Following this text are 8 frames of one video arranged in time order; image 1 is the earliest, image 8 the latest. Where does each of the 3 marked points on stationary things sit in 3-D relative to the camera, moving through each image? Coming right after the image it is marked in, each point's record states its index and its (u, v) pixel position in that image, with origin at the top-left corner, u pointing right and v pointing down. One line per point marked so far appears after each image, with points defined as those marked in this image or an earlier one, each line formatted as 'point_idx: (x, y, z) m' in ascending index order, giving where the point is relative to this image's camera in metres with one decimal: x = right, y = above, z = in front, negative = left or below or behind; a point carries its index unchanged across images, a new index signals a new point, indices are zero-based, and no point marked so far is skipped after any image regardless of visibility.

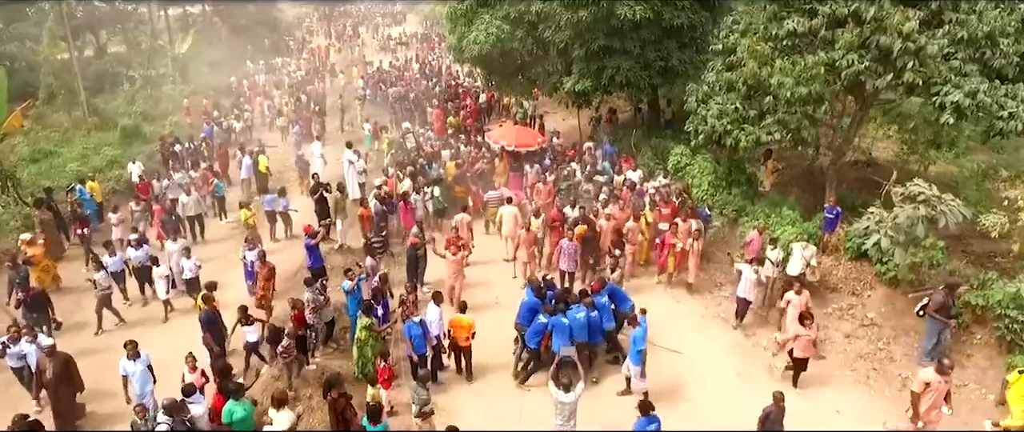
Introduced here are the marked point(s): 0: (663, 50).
0: (+4.2, +4.6, +16.4) m
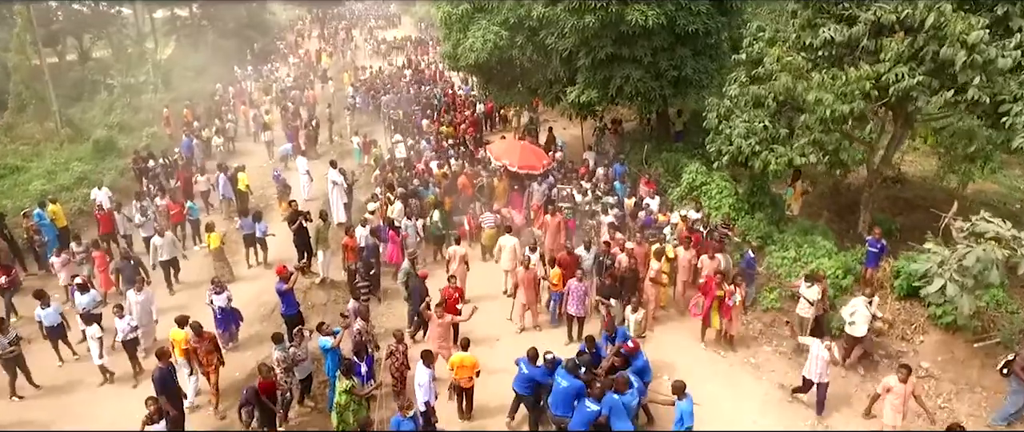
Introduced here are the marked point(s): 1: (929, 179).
0: (+4.2, +4.1, +15.1) m
1: (+10.4, +0.9, +14.6) m
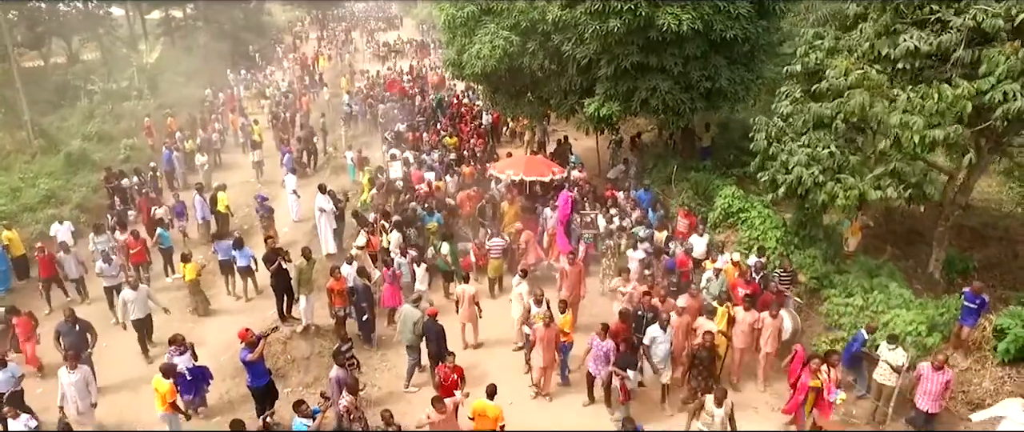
0: (+4.5, +3.4, +13.4) m
1: (+10.7, +0.2, +12.9) m
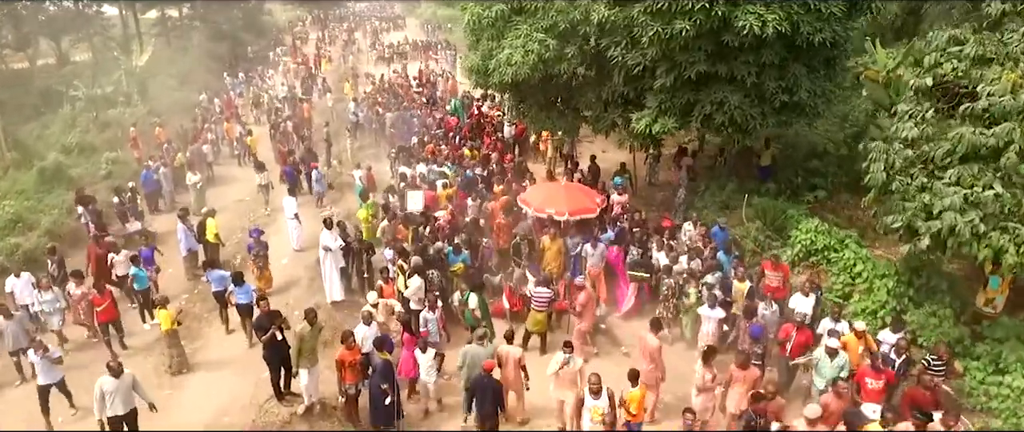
0: (+5.3, +2.7, +11.3) m
1: (+11.5, -0.5, +10.8) m
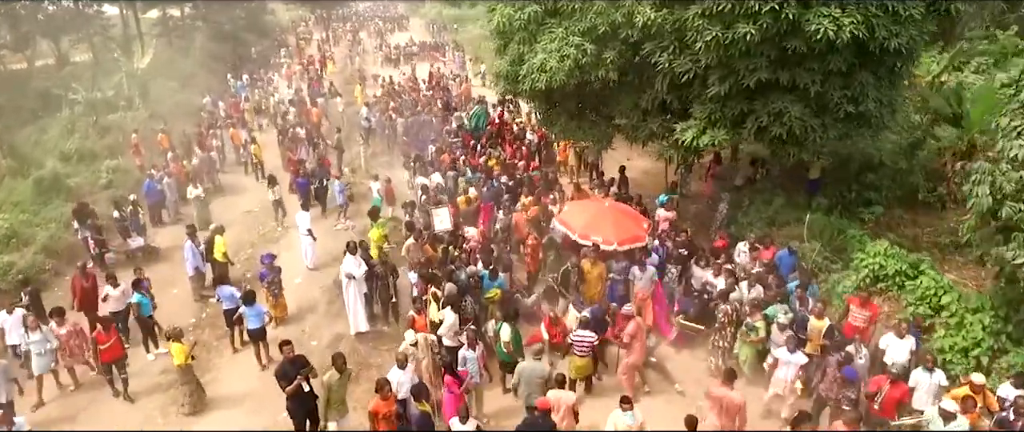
0: (+6.0, +2.3, +10.3) m
1: (+12.2, -0.9, +9.8) m
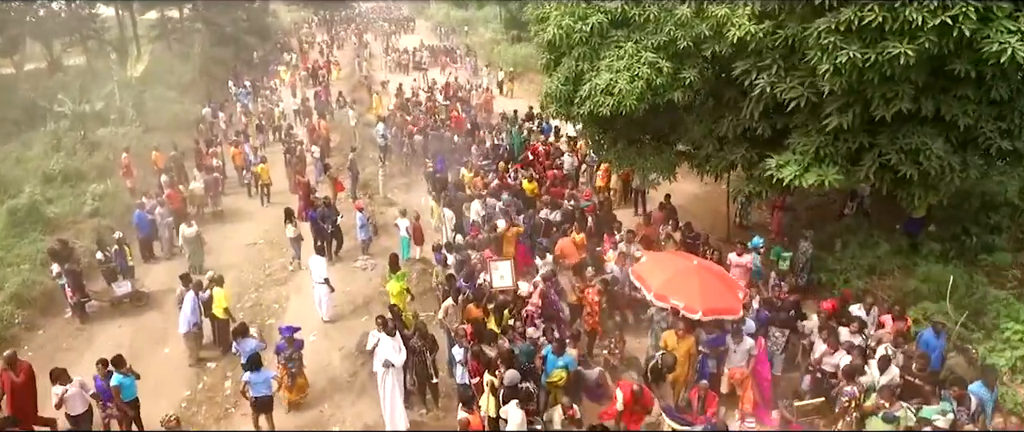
0: (+7.0, +1.4, +8.3) m
1: (+13.2, -1.8, +7.8) m
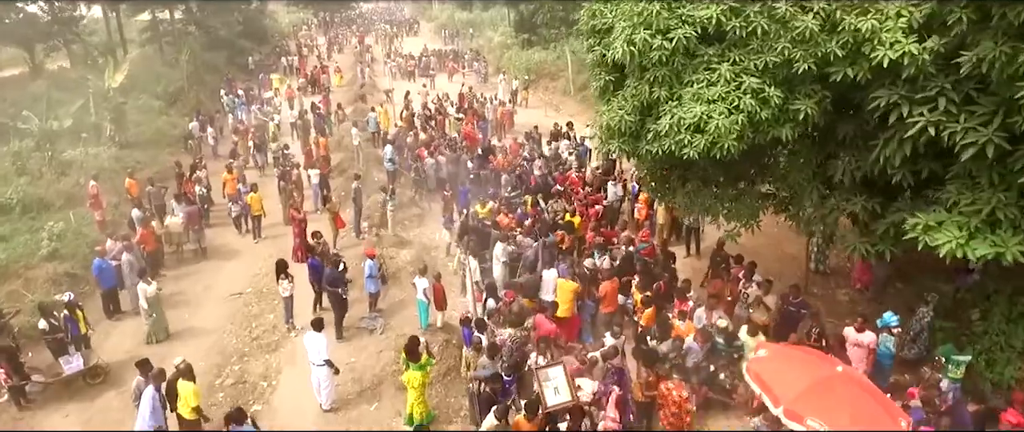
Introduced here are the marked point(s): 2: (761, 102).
0: (+7.8, +0.4, +5.8) m
1: (+13.9, -2.8, +5.3) m
2: (+3.2, +1.4, +7.3) m
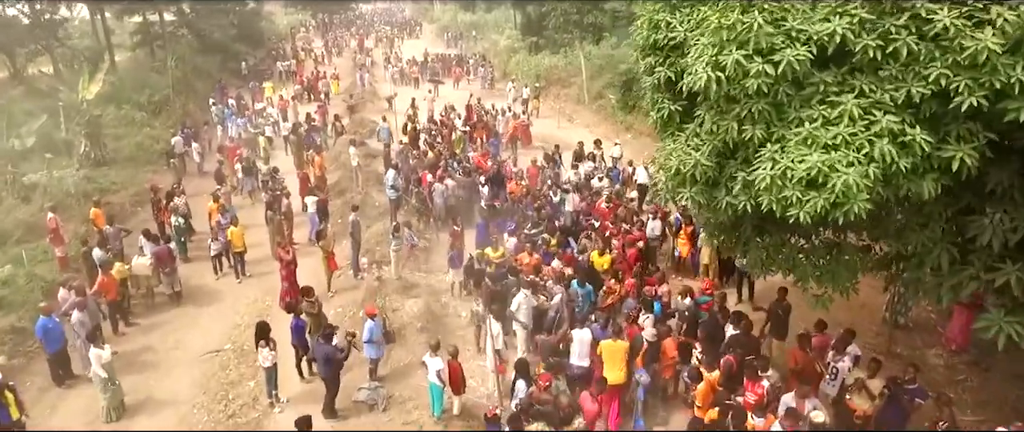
0: (+8.3, -0.4, +3.8) m
1: (+14.4, -3.6, +3.3) m
2: (+3.7, +0.6, +5.3) m
